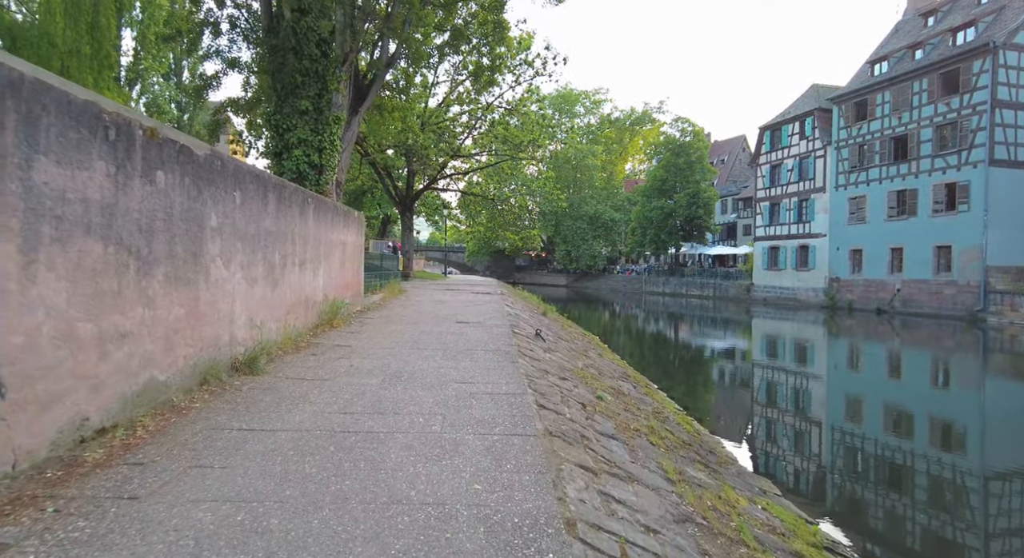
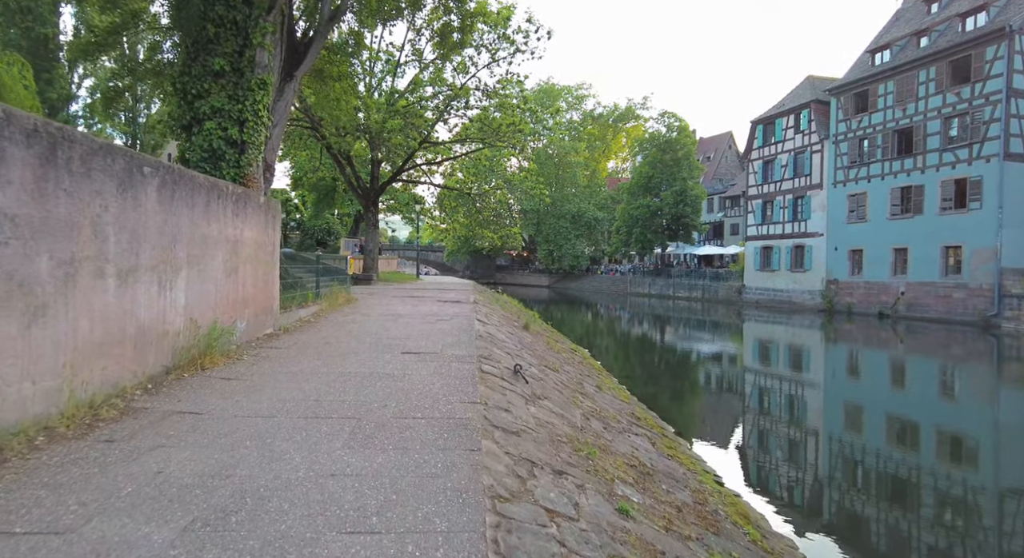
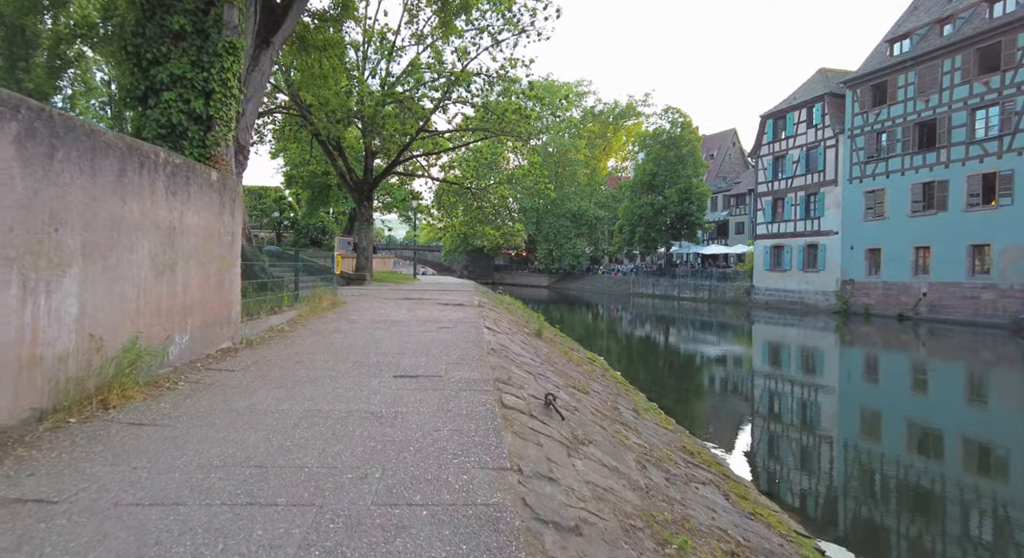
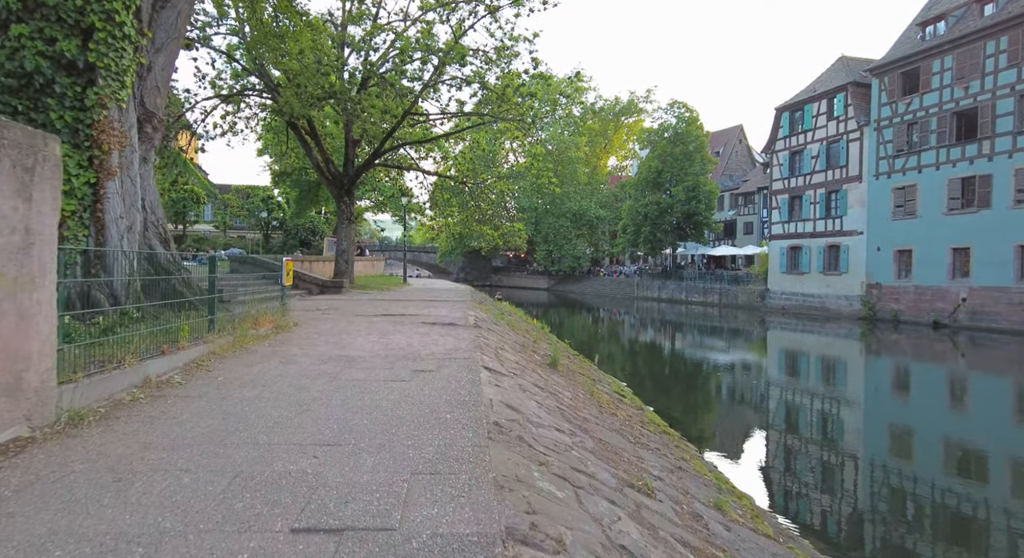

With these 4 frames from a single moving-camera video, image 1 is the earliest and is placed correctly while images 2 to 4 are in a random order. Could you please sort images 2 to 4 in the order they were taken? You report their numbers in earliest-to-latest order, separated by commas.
2, 3, 4
